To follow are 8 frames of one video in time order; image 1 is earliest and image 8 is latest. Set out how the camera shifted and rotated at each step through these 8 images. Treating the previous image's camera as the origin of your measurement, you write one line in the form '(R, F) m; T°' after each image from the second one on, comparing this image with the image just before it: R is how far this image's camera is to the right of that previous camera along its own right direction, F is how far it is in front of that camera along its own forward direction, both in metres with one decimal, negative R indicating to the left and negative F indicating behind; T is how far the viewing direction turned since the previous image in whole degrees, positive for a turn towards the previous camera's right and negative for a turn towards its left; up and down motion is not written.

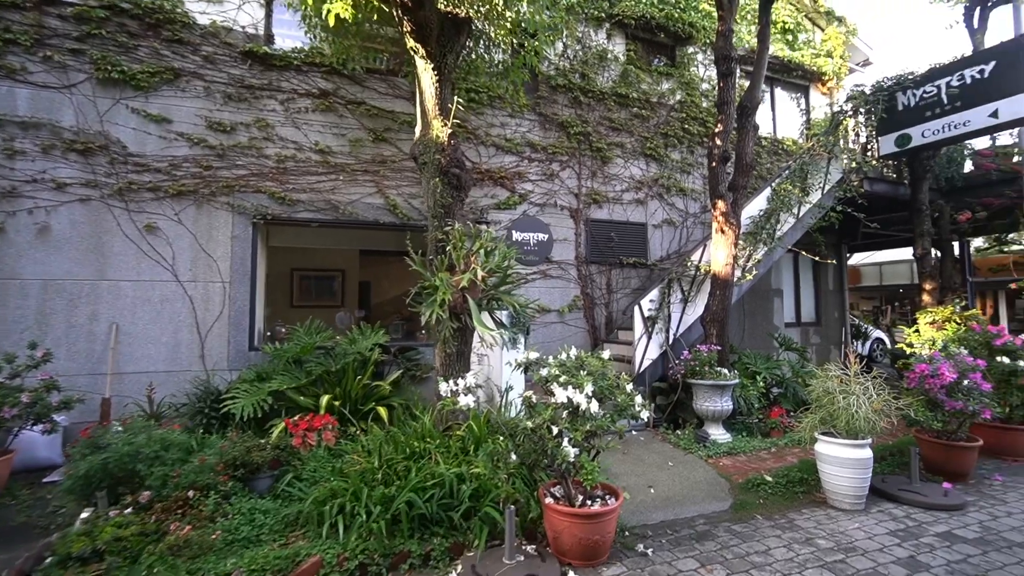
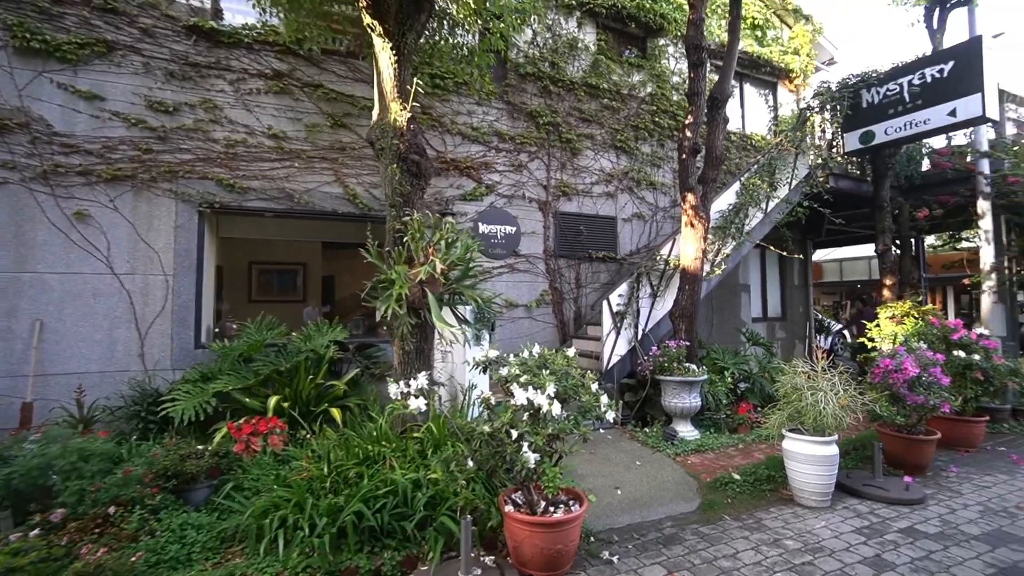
(+0.1, +0.2) m; +3°
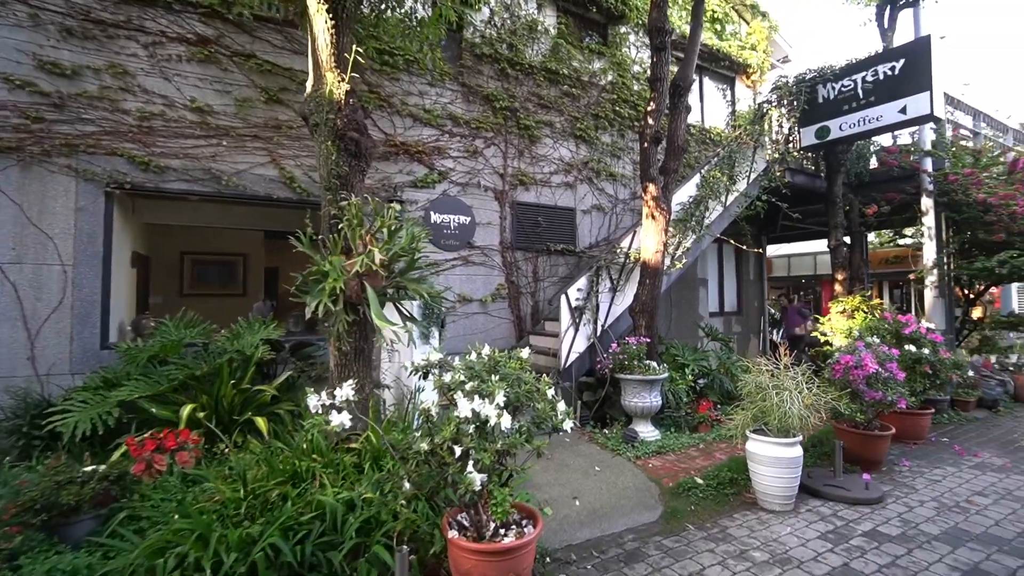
(+0.1, +0.3) m; +5°
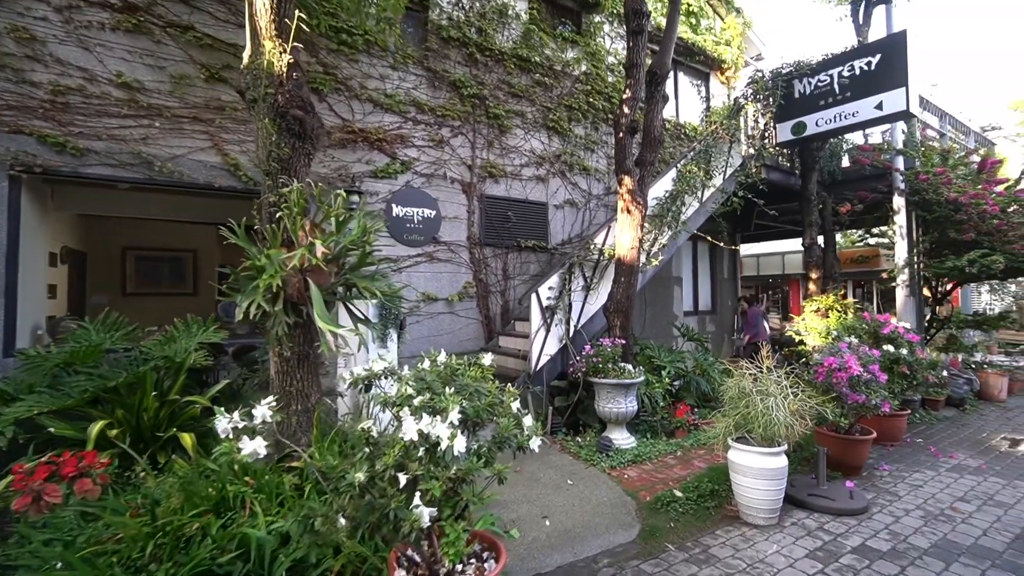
(+0.1, +0.3) m; +3°
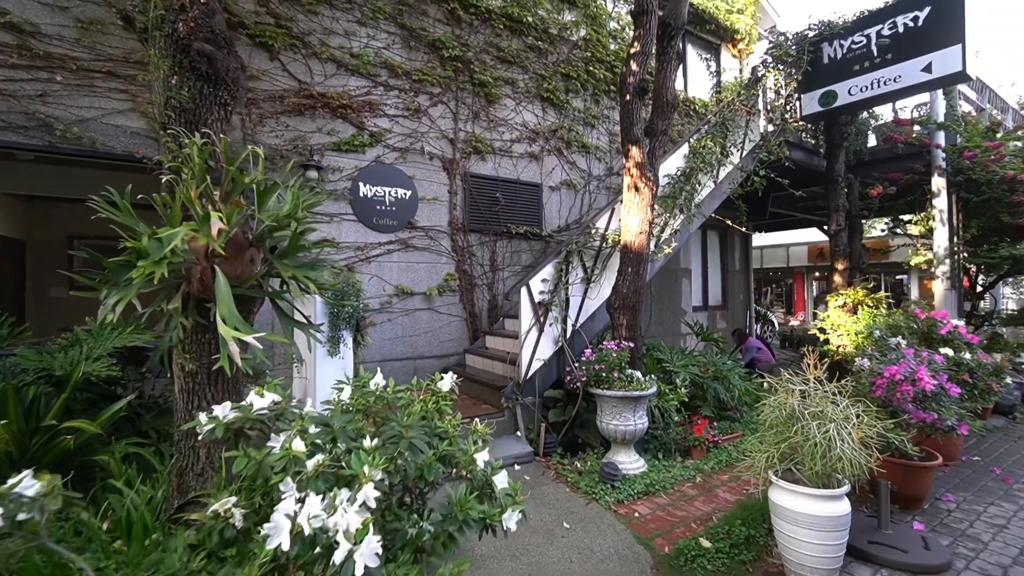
(+0.1, +0.7) m; 0°
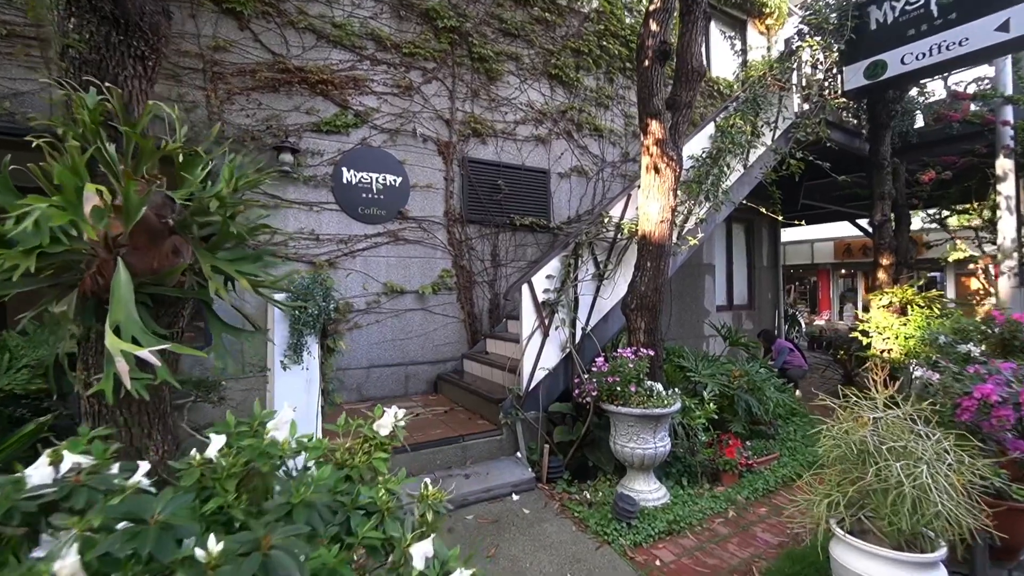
(+0.1, +0.5) m; -2°
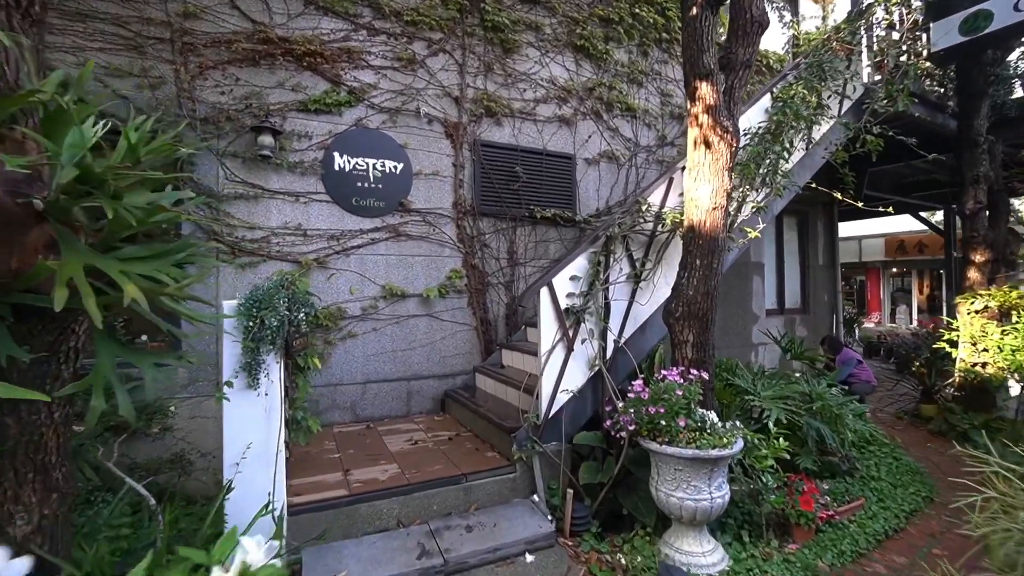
(+0.1, +0.6) m; -3°
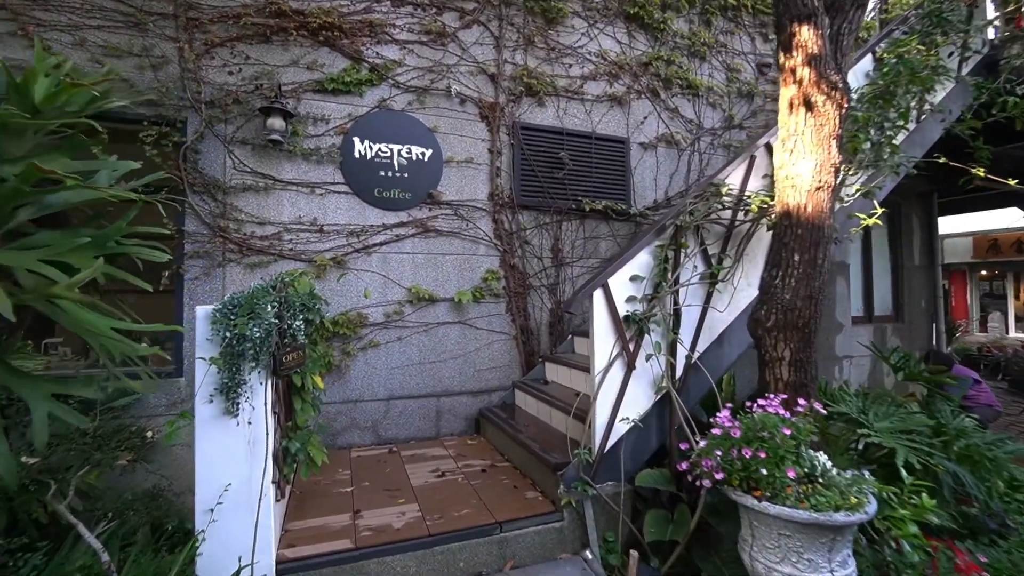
(0.0, +0.5) m; -5°
